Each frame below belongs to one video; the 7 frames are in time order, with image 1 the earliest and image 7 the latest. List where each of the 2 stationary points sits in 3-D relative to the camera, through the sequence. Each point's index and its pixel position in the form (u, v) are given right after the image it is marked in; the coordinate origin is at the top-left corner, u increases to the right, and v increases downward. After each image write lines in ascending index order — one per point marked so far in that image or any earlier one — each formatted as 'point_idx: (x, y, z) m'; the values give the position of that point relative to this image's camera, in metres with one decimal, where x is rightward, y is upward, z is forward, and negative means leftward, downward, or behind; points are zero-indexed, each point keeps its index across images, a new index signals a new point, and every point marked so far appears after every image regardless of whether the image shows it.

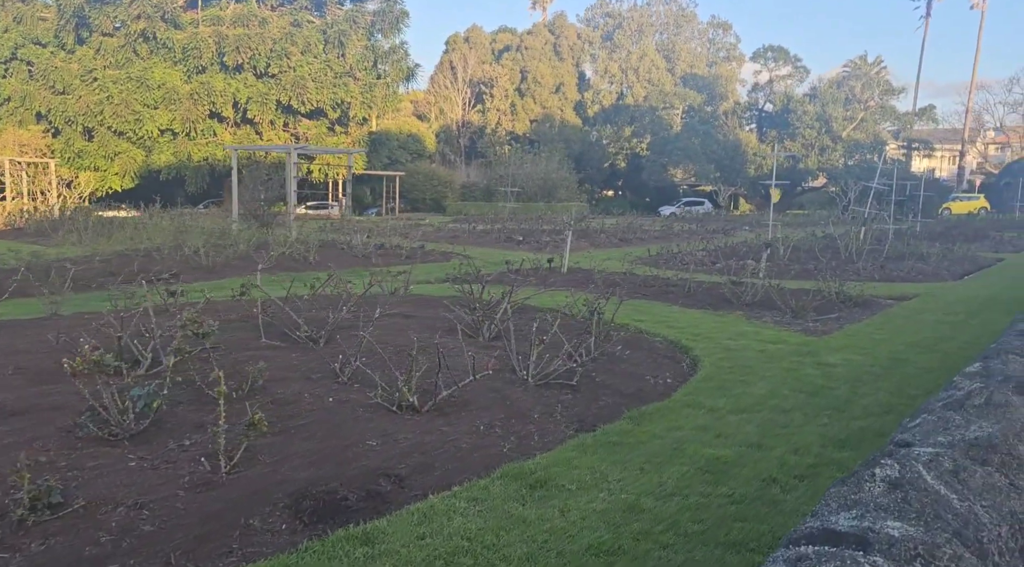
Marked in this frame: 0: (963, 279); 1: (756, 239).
0: (+8.2, +0.1, +14.9) m
1: (+6.0, +1.1, +20.1) m
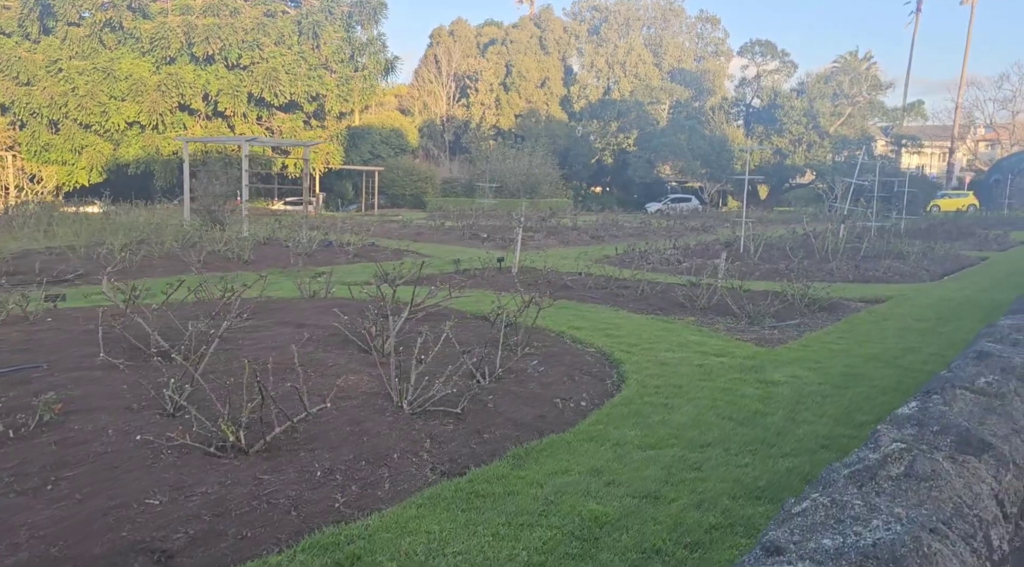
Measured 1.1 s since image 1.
0: (+7.5, +0.1, +14.1) m
1: (+5.2, +1.1, +19.3) m
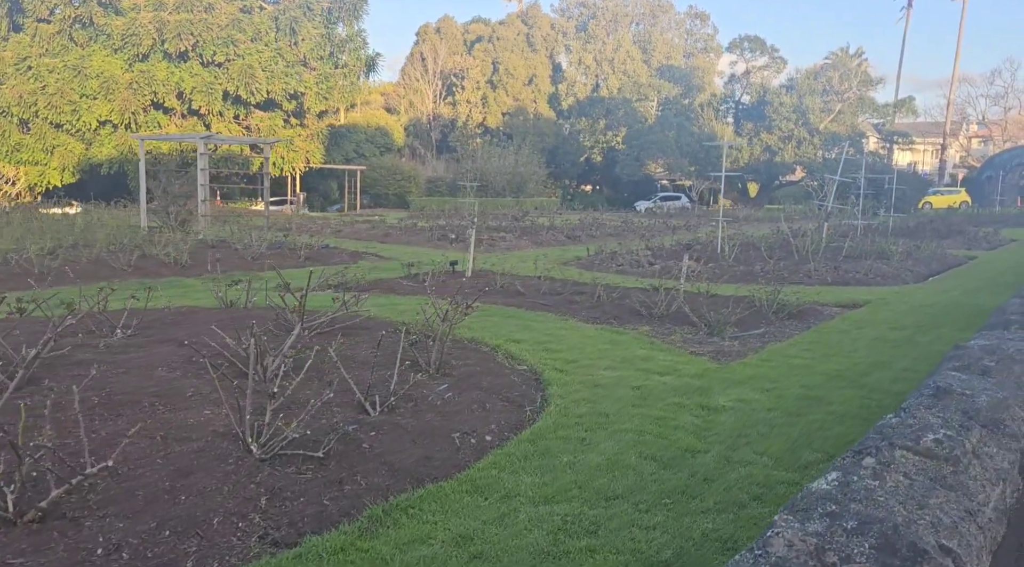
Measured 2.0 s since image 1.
0: (+6.8, 0.0, +13.4) m
1: (+4.5, +1.1, +18.6) m
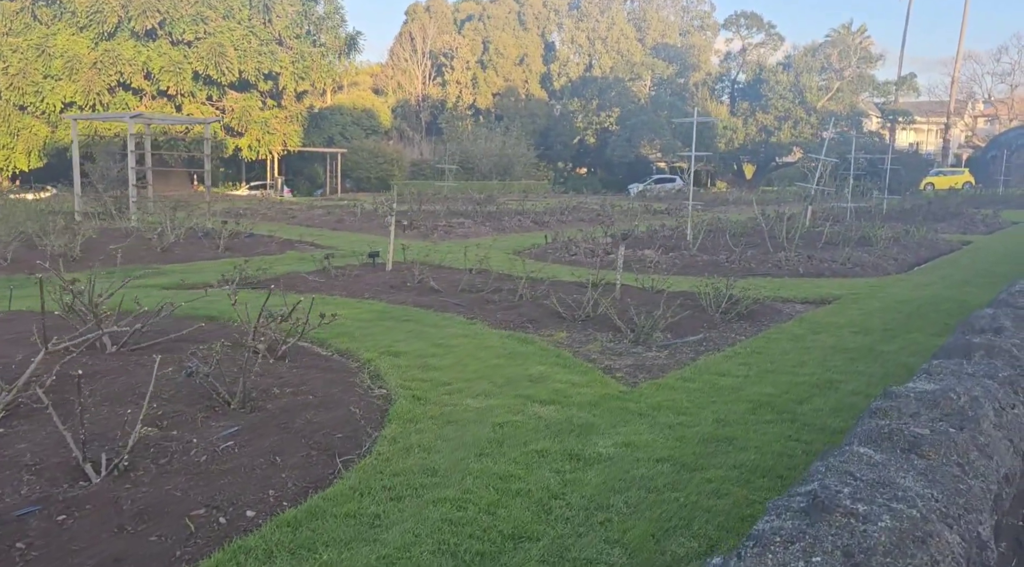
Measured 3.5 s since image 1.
0: (+5.9, +0.2, +12.2) m
1: (+3.7, +1.3, +17.4) m
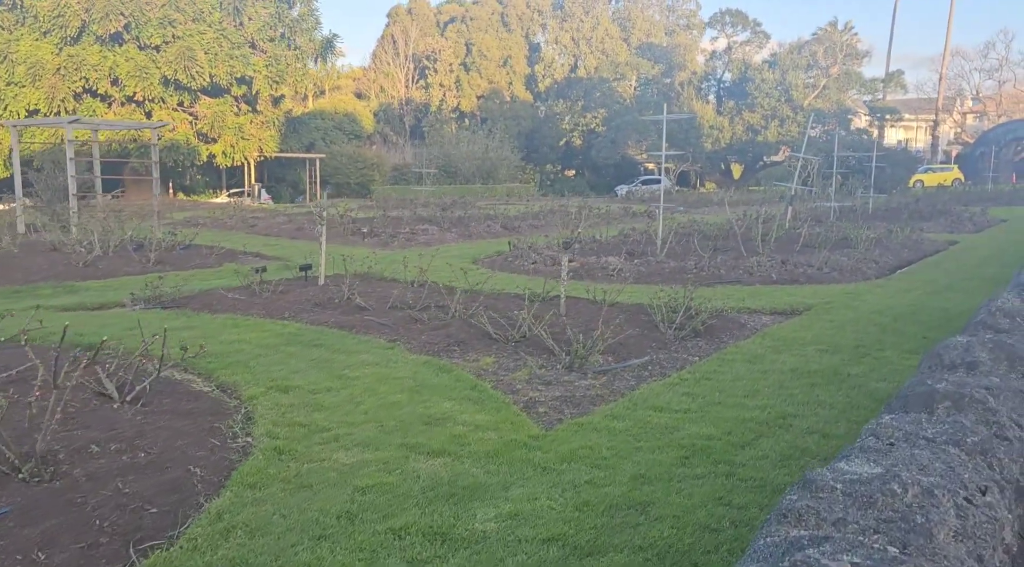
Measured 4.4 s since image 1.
0: (+5.3, +0.1, +11.4) m
1: (+3.0, +1.2, +16.6) m
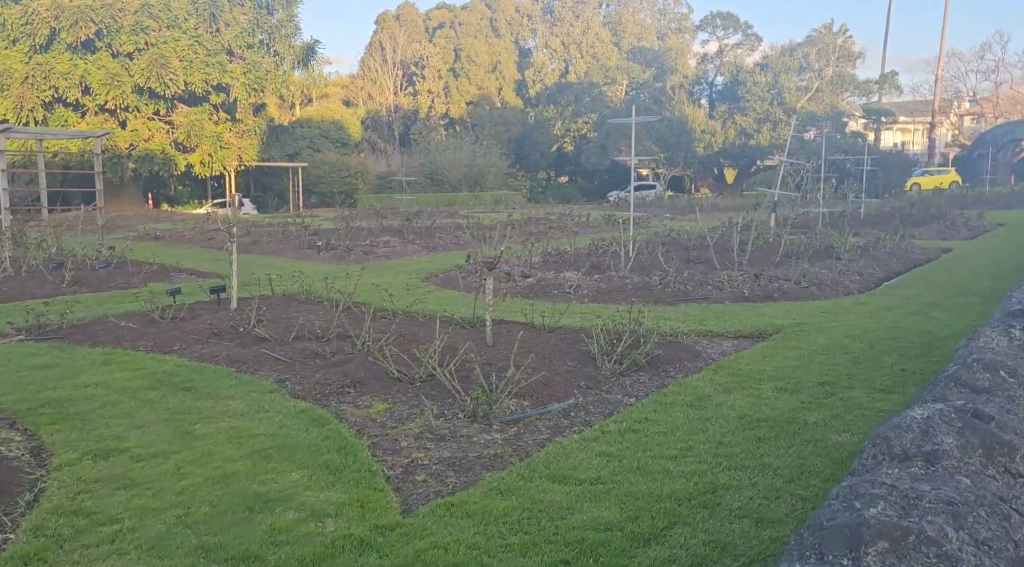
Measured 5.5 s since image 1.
0: (+4.6, -0.1, +10.4) m
1: (+2.3, +0.9, +15.6) m
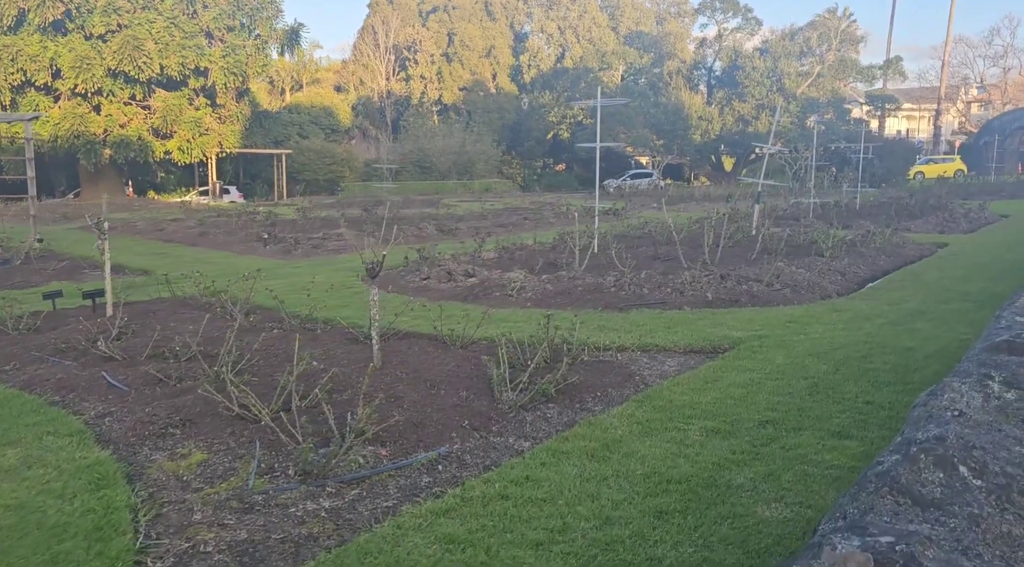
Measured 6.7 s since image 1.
0: (+3.9, -0.1, +9.3) m
1: (+1.6, +1.0, +14.5) m
